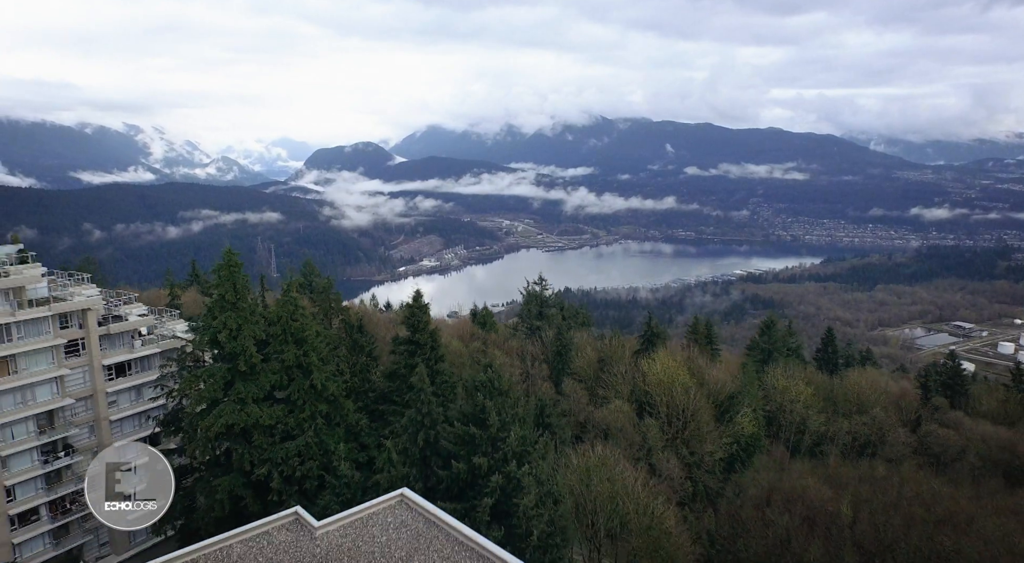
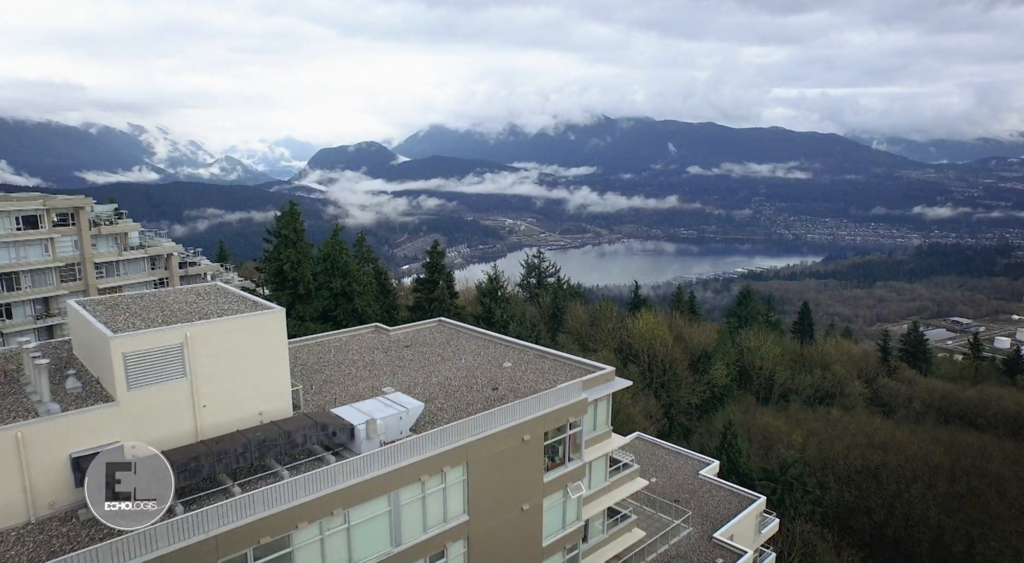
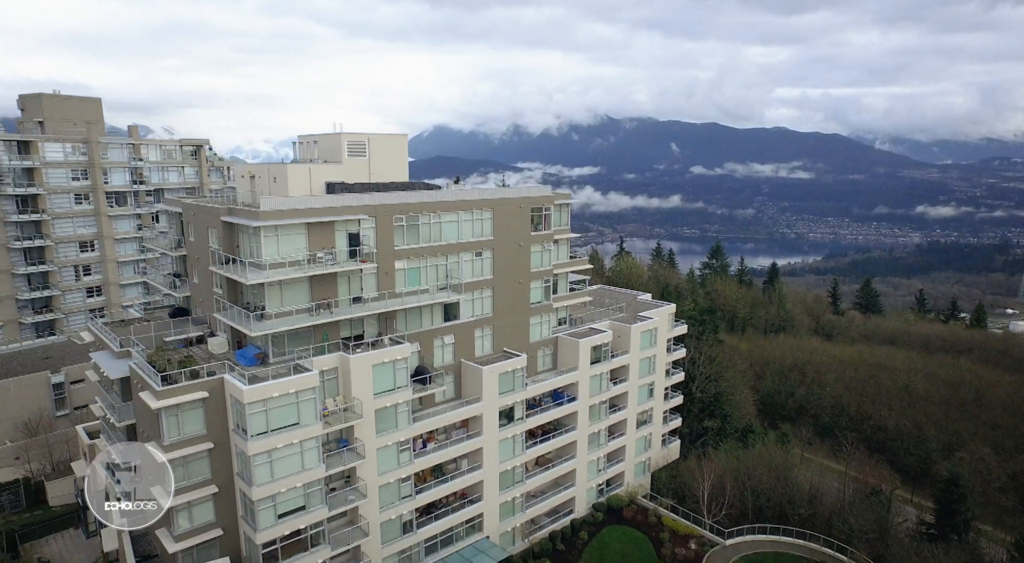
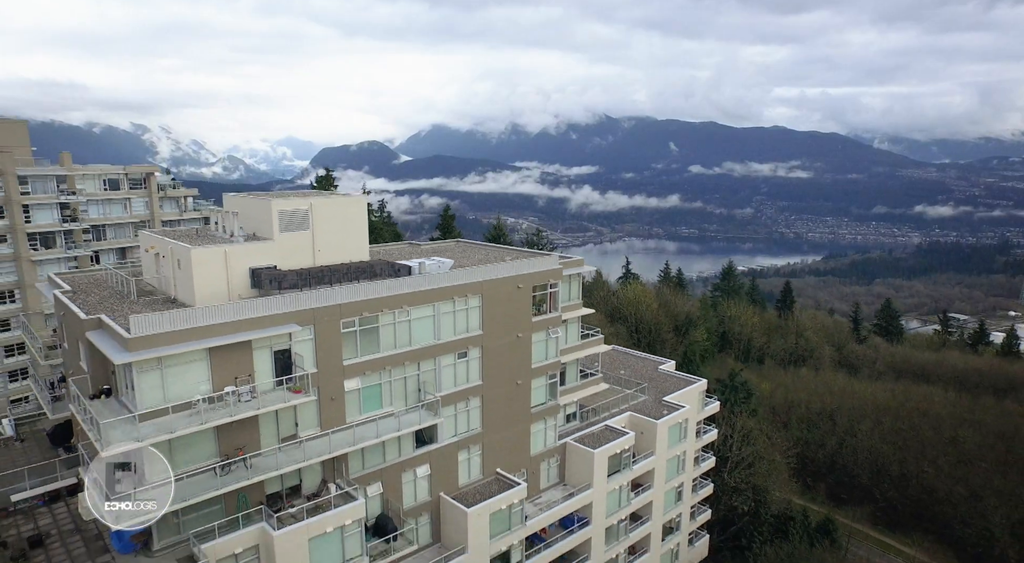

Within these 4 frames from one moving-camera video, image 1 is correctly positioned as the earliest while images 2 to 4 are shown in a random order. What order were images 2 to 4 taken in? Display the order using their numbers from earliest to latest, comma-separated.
2, 4, 3
